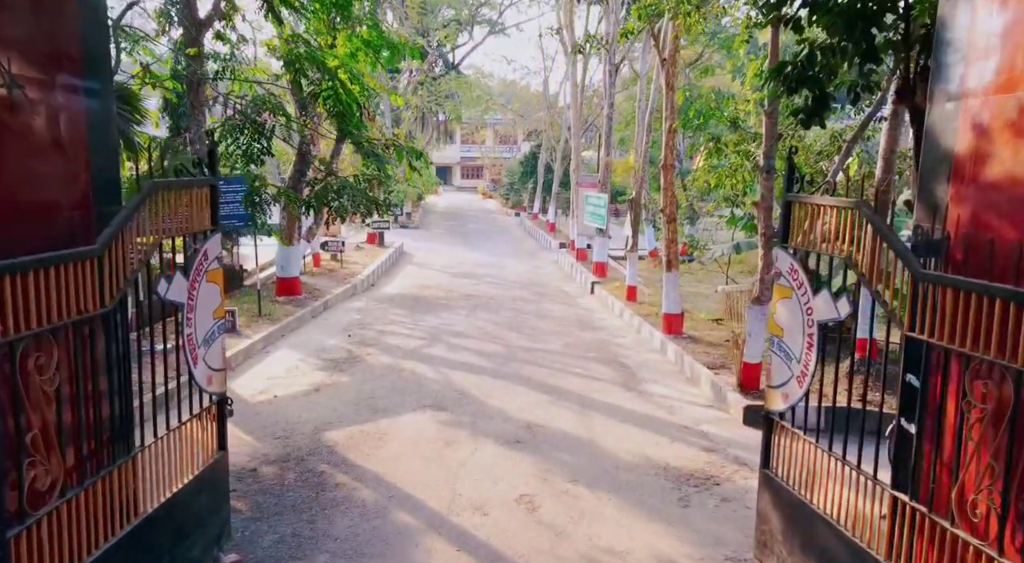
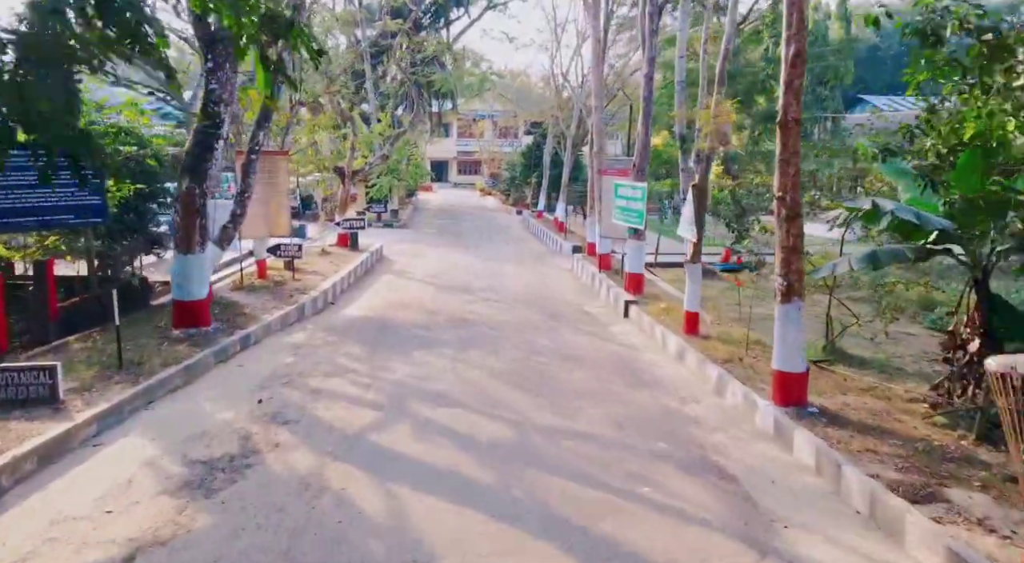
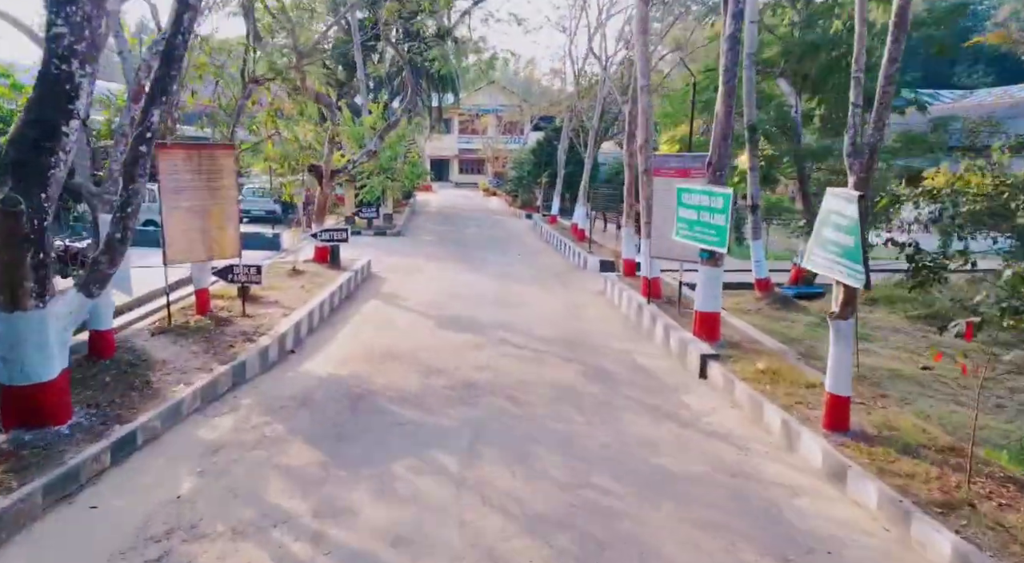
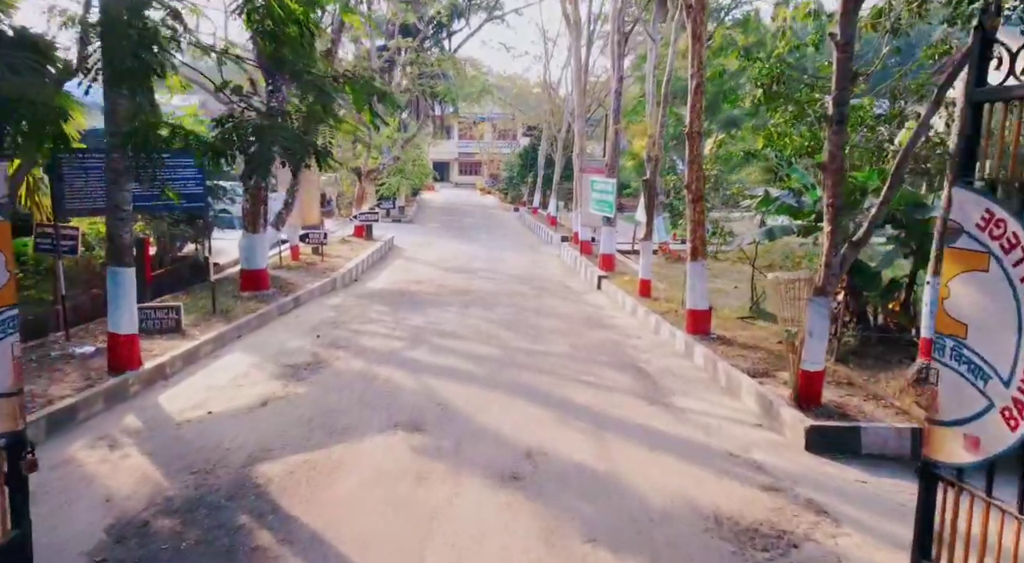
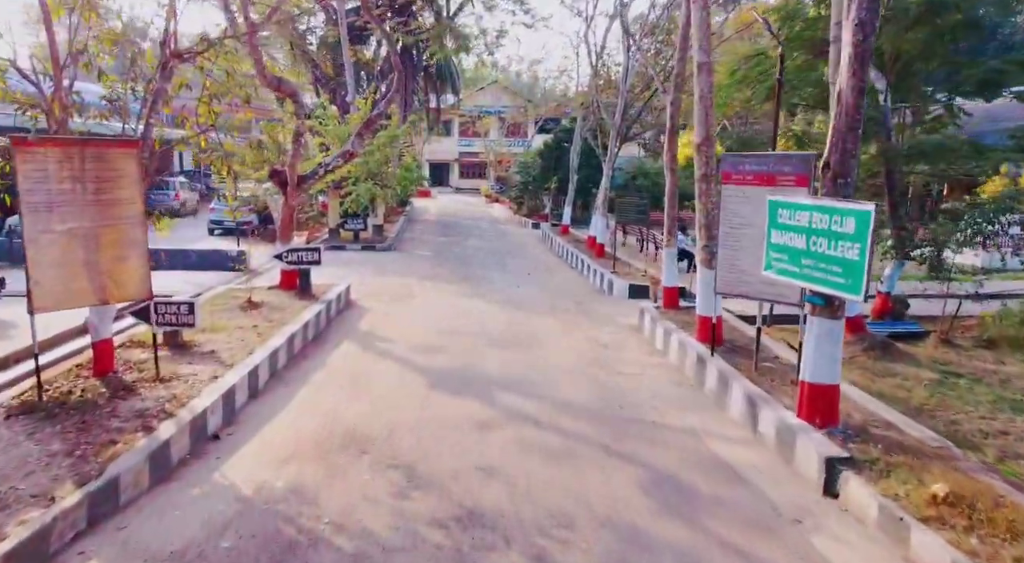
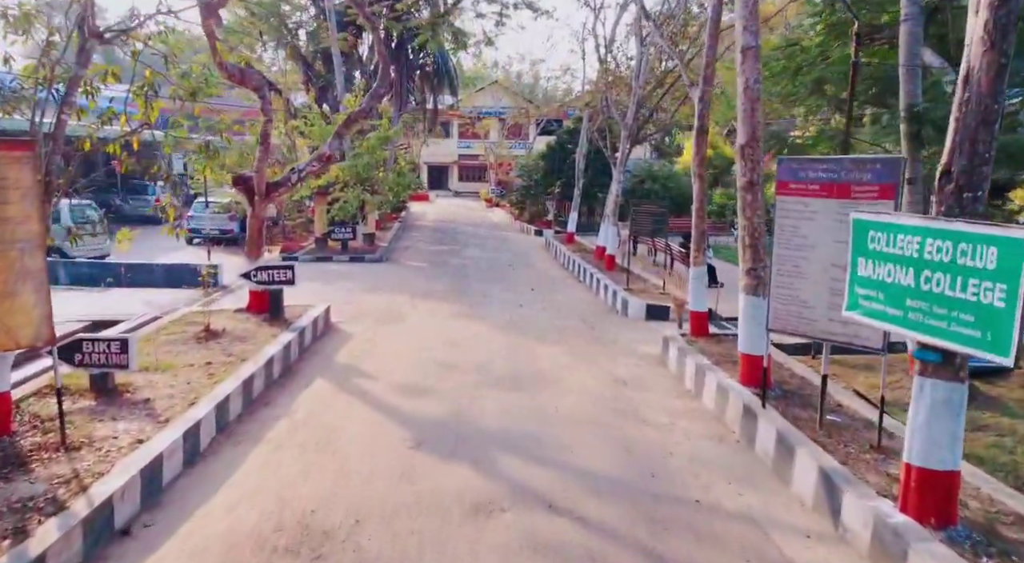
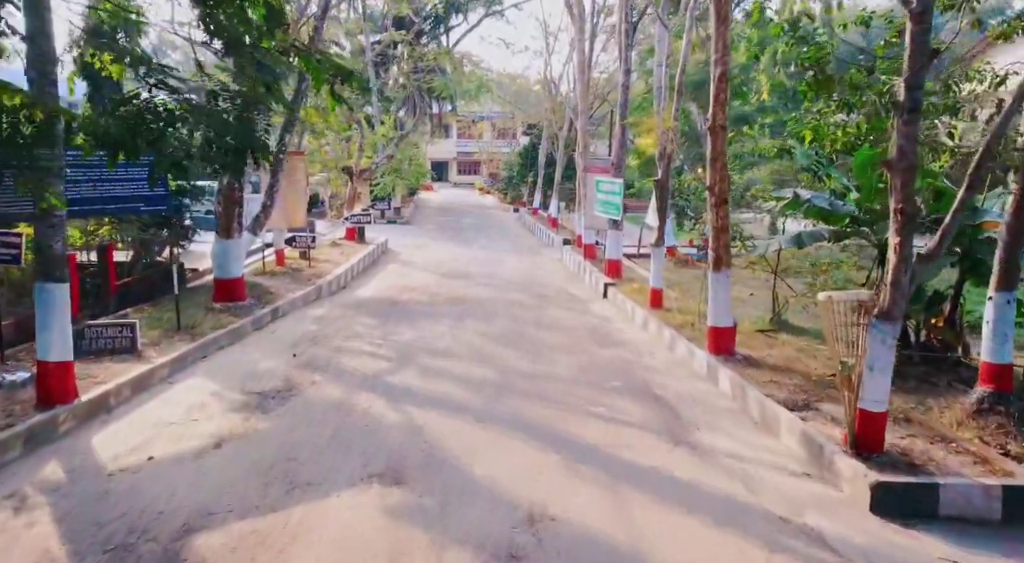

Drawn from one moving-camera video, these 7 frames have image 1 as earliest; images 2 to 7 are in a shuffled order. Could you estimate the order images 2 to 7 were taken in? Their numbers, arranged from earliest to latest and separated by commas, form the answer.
4, 7, 2, 3, 5, 6
